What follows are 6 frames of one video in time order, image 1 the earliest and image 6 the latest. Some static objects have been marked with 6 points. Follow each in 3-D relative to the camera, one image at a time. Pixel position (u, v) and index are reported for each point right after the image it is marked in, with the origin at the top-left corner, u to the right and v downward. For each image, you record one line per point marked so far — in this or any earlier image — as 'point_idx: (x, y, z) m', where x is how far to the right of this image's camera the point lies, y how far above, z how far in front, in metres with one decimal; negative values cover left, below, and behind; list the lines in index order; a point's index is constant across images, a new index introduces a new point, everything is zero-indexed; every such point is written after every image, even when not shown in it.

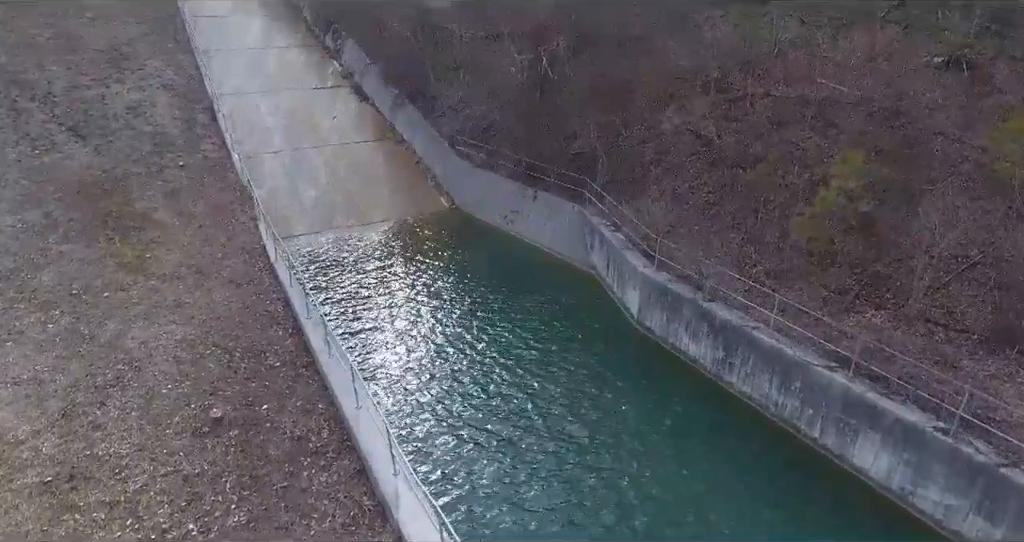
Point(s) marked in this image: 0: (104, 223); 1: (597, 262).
0: (-12.3, +1.4, +18.5) m
1: (+2.7, +0.3, +19.3) m
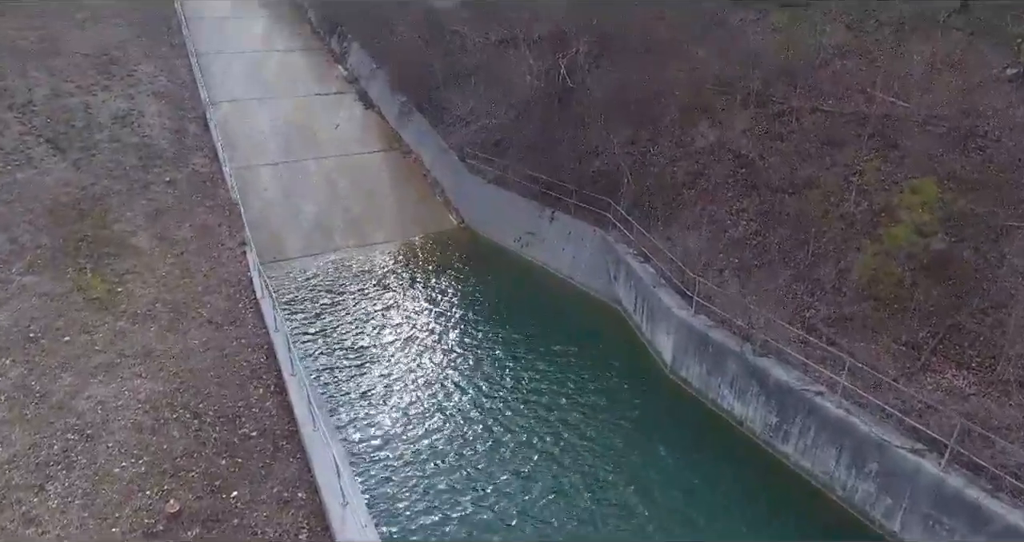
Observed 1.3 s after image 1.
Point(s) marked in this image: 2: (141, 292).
0: (-11.8, +0.5, +16.7) m
1: (+3.1, -0.7, +17.3) m
2: (-9.1, -0.5, +15.1) m
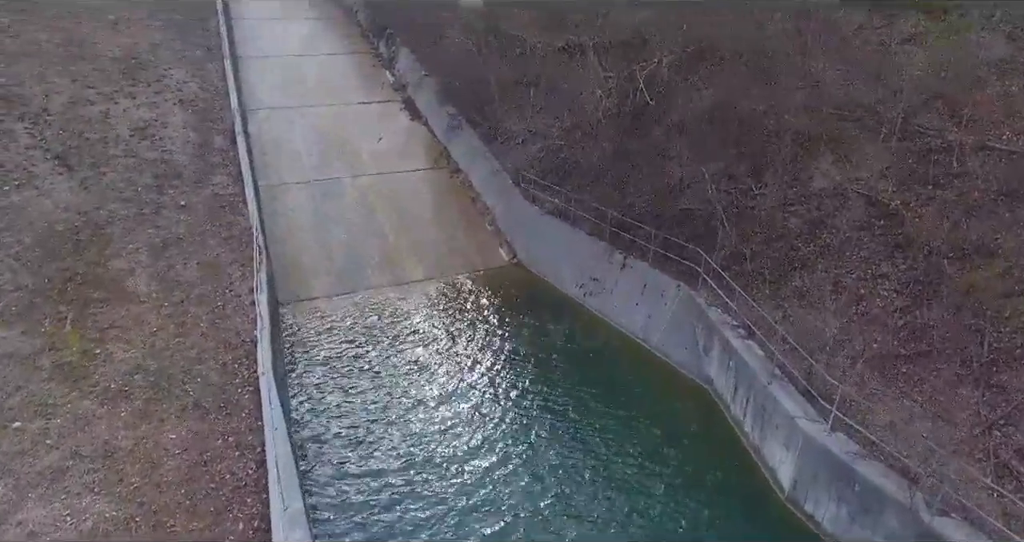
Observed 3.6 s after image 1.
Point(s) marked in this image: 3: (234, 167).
0: (-10.4, -0.6, +14.1) m
1: (+4.5, -2.3, +13.6) m
2: (-7.8, -1.7, +12.4) m
3: (-8.9, +3.4, +19.8) m
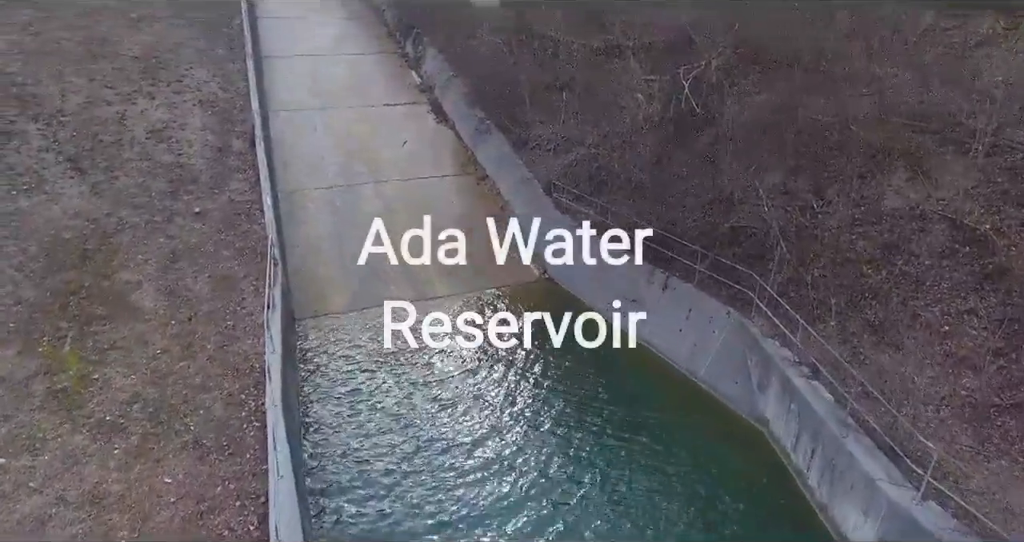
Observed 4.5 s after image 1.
0: (-9.7, -0.8, +13.2) m
1: (+5.1, -2.9, +12.2) m
2: (-7.2, -2.0, +11.4) m
3: (-7.9, +3.0, +18.8) m
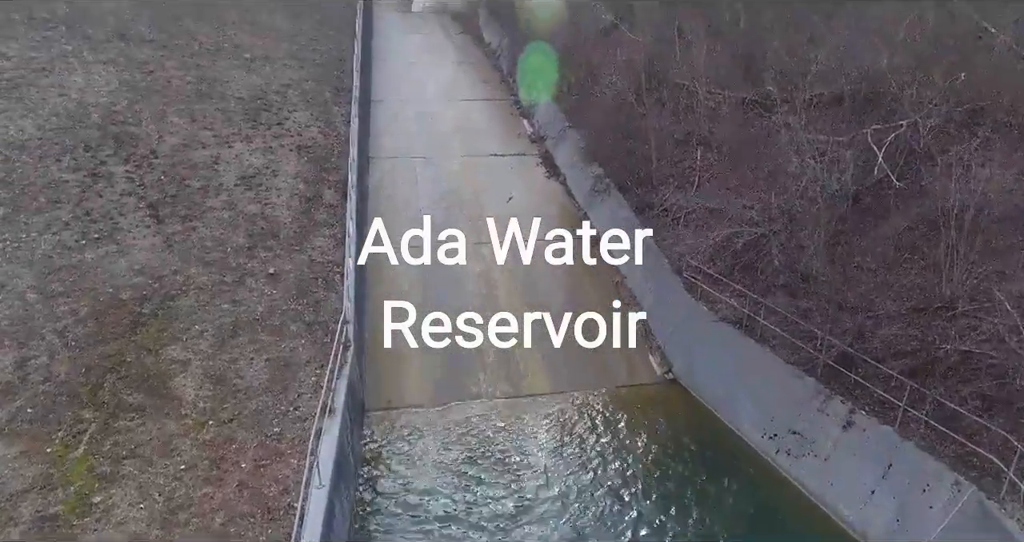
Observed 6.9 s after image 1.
0: (-7.6, -2.2, +11.0) m
1: (+6.7, -5.1, +7.6) m
2: (-5.5, -3.4, +8.8) m
3: (-4.7, +1.1, +16.5) m
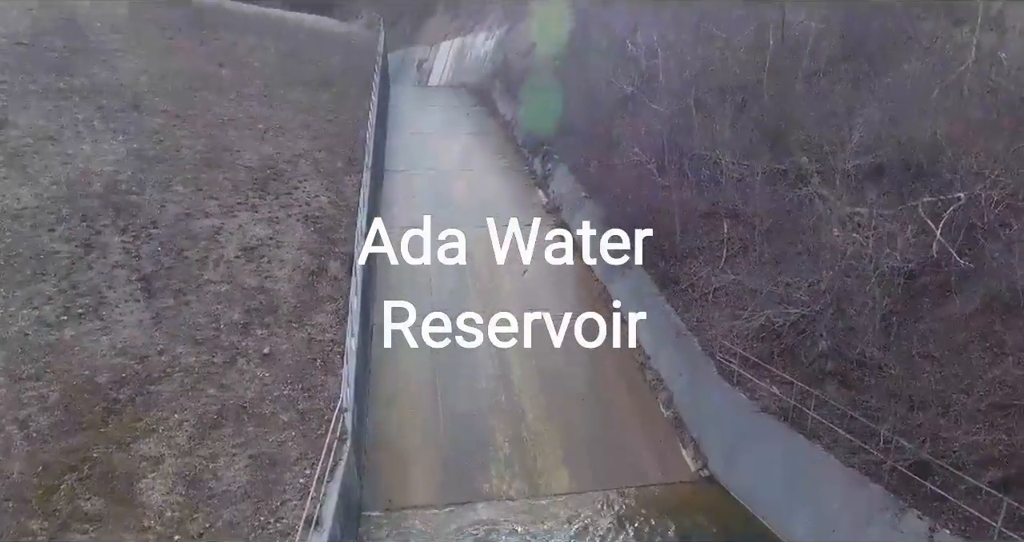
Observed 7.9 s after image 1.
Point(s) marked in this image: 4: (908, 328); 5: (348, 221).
0: (-7.3, -3.5, +9.5) m
1: (+6.9, -6.2, +5.5) m
2: (-5.2, -4.5, +7.1) m
3: (-4.3, -0.8, +15.3) m
4: (+7.4, -0.9, +11.2) m
5: (-5.1, +1.5, +19.0) m
